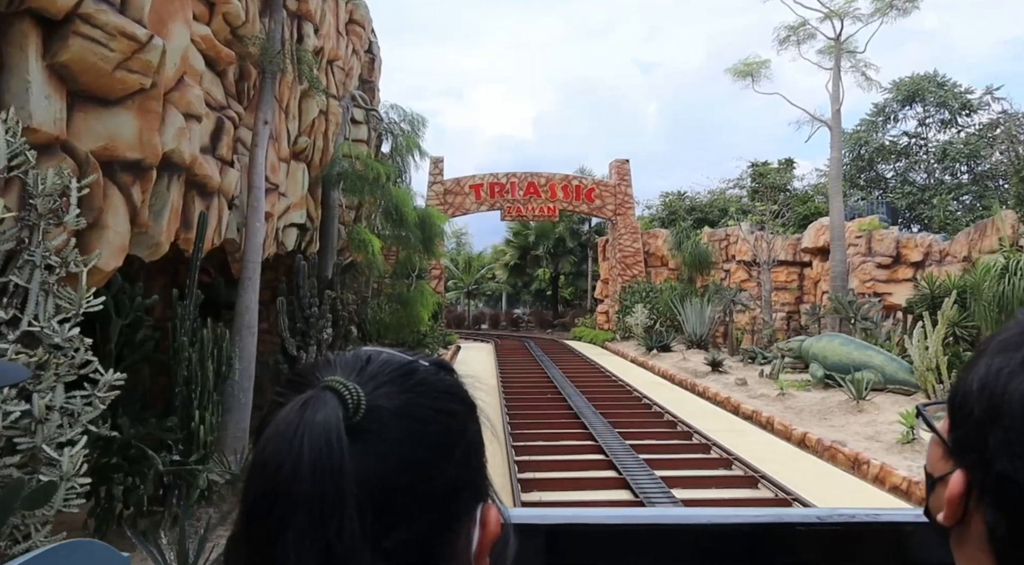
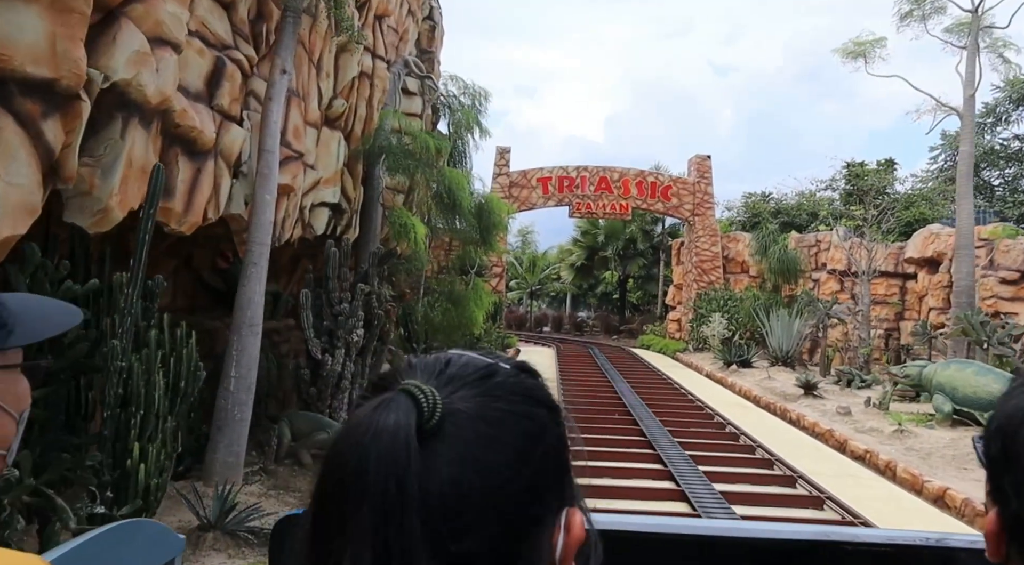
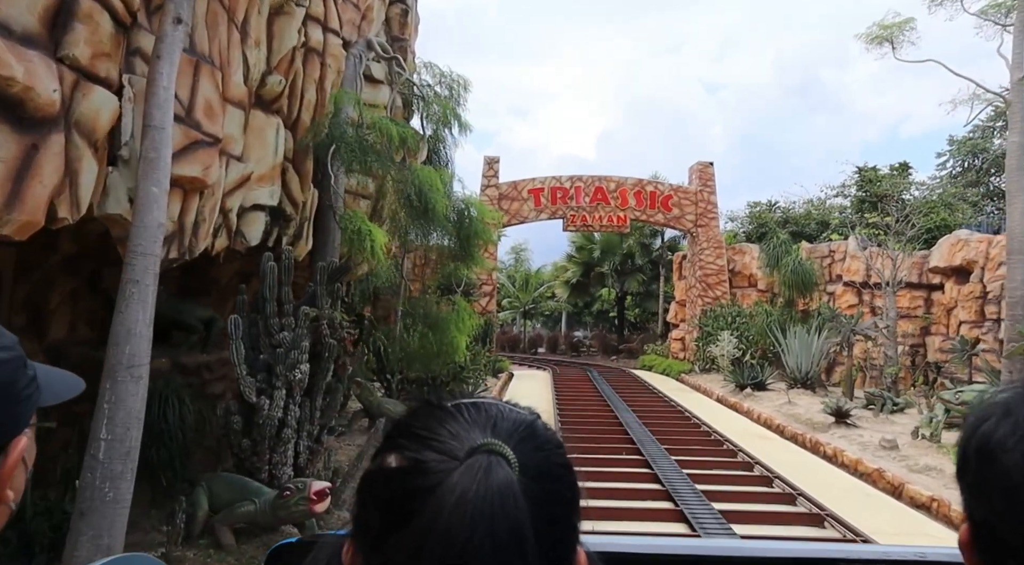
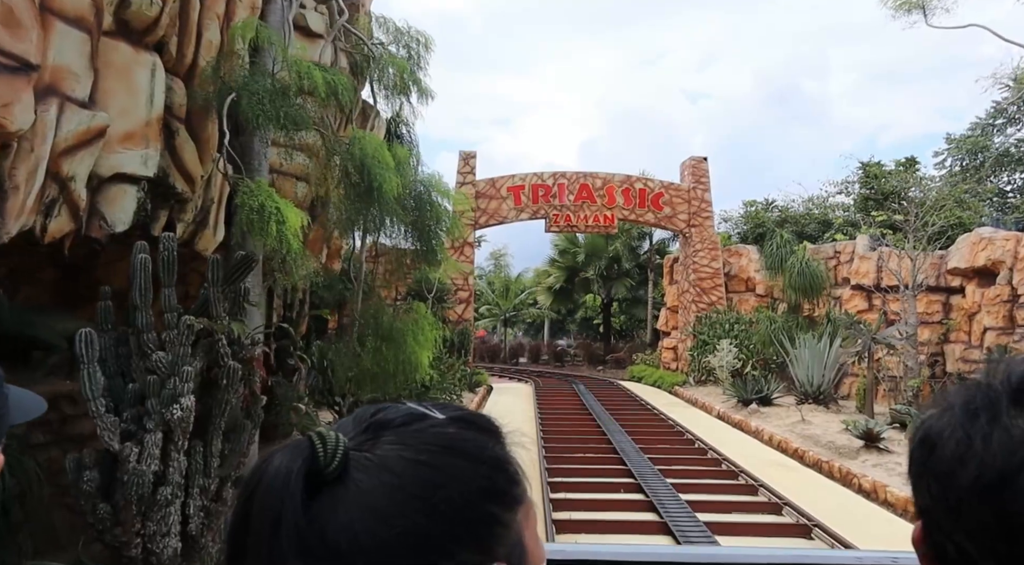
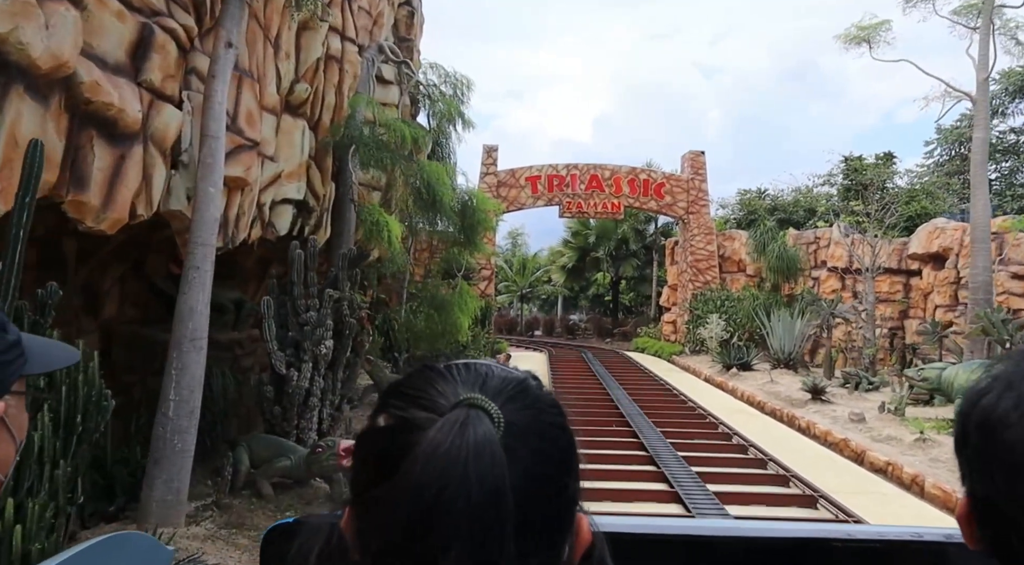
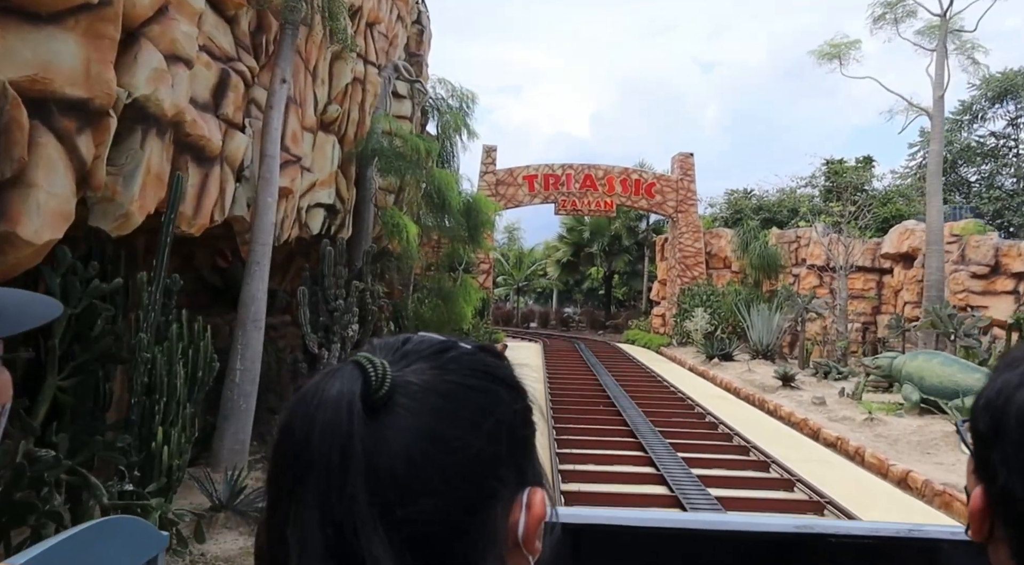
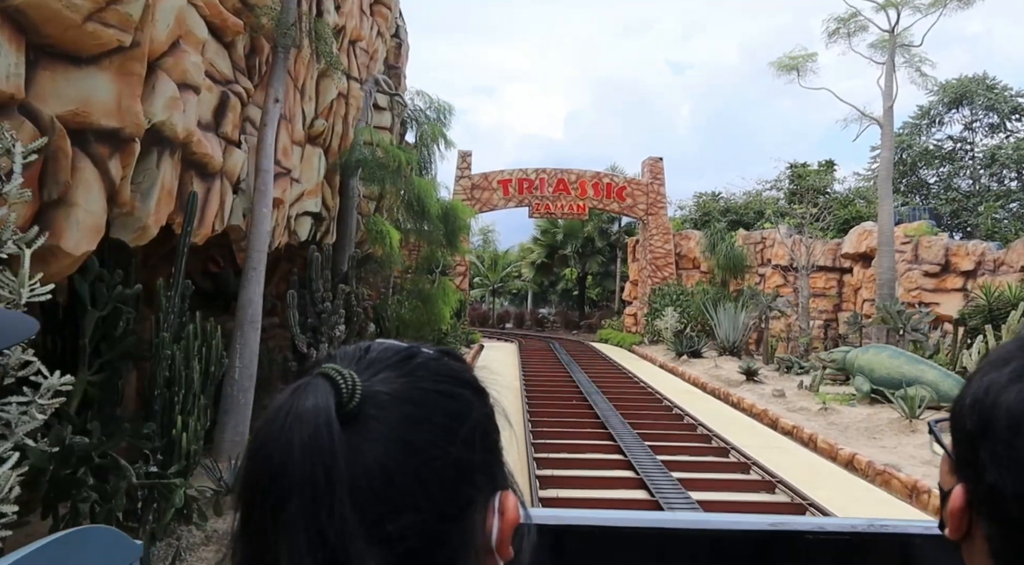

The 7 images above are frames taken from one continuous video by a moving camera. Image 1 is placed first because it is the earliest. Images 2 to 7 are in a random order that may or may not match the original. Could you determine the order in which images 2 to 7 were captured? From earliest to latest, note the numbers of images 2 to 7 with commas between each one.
7, 6, 2, 5, 3, 4
